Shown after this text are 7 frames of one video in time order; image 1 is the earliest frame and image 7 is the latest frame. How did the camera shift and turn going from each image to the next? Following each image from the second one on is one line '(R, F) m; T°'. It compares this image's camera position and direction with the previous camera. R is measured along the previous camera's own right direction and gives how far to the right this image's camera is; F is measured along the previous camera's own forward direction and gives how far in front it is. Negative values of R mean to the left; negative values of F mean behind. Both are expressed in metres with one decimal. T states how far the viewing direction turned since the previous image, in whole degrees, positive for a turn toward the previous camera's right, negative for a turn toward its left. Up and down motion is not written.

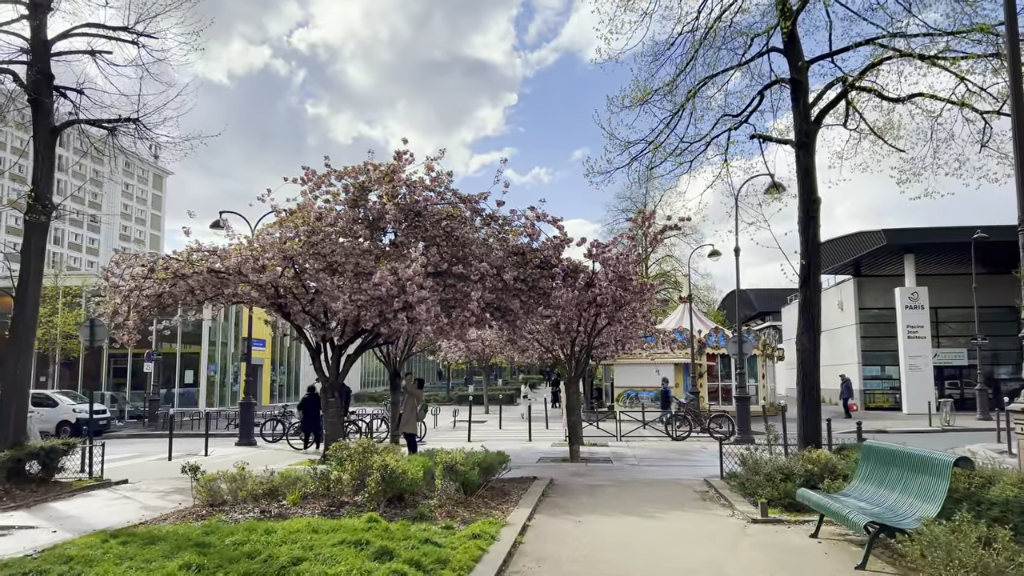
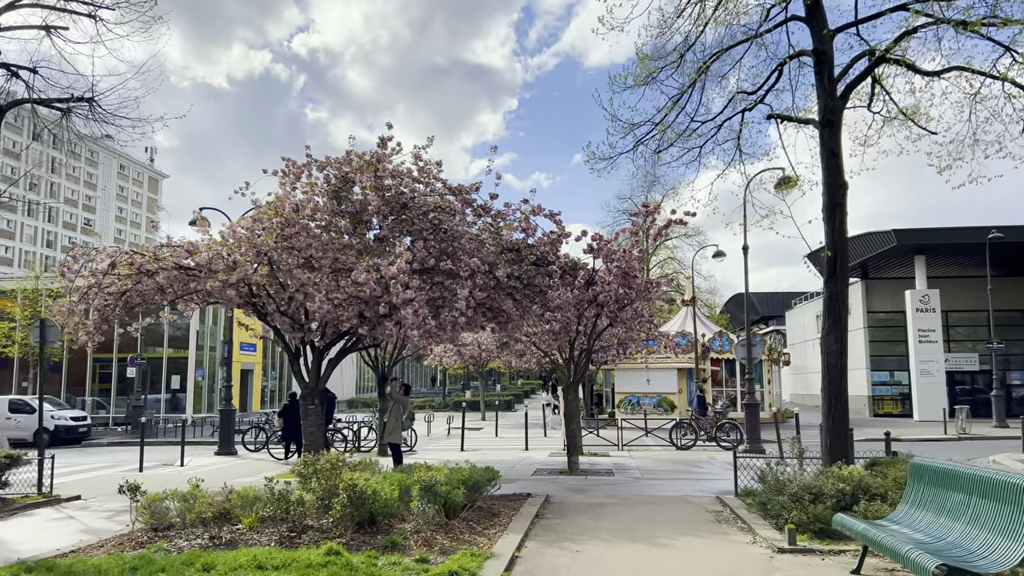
(+0.1, +1.0) m; 0°
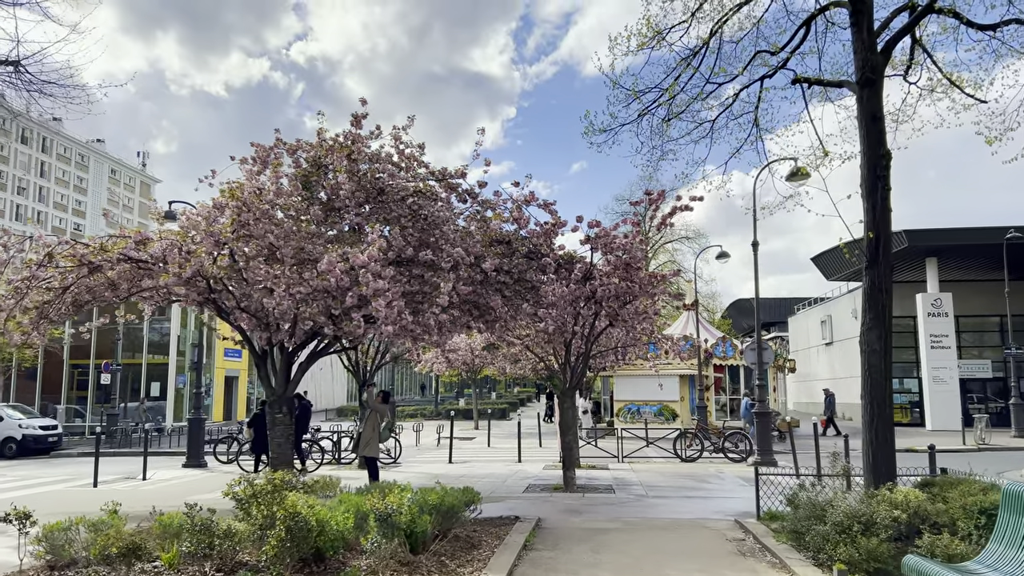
(+0.1, +1.3) m; 0°
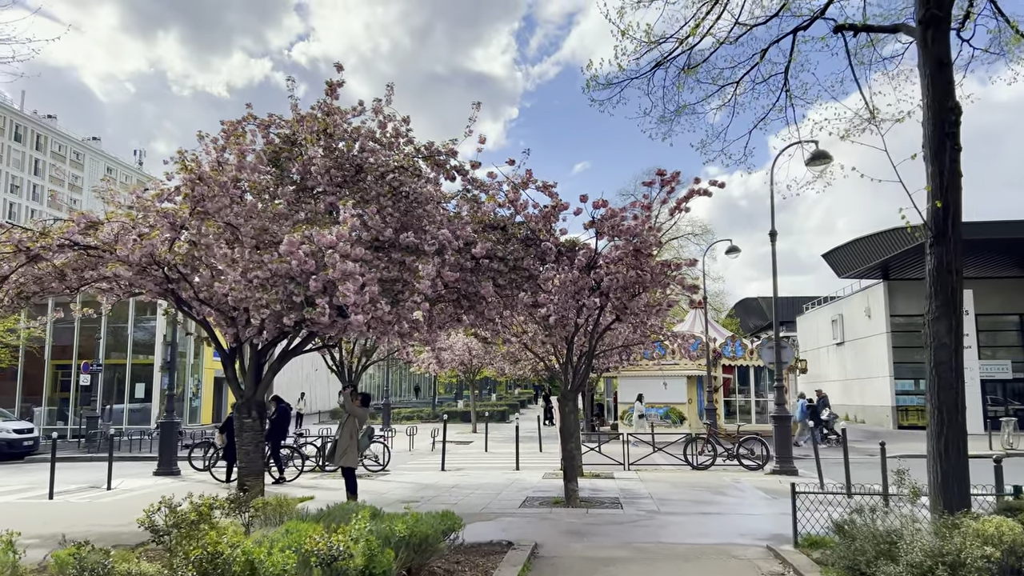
(+0.1, +1.3) m; 0°
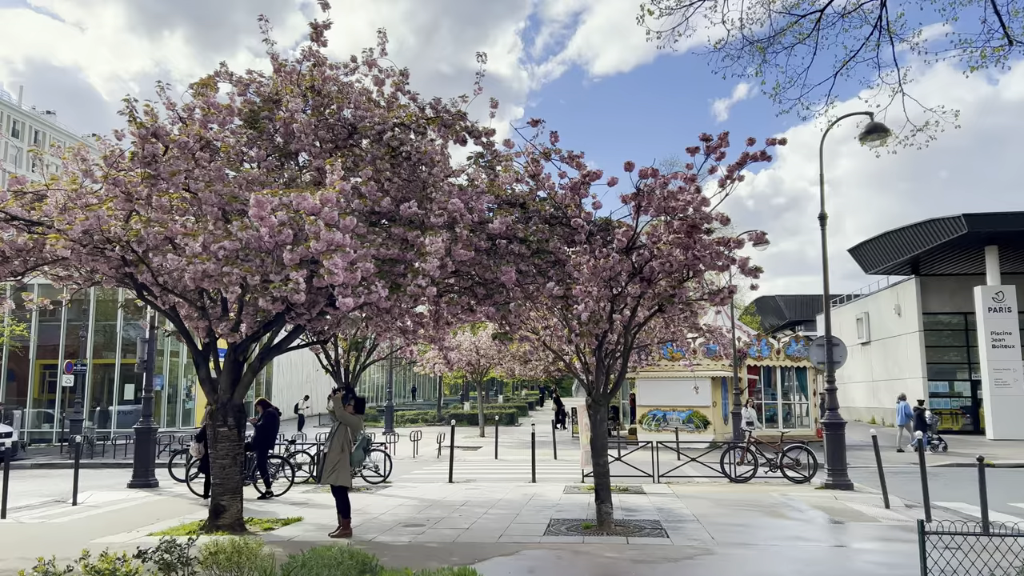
(-0.2, +1.7) m; 0°
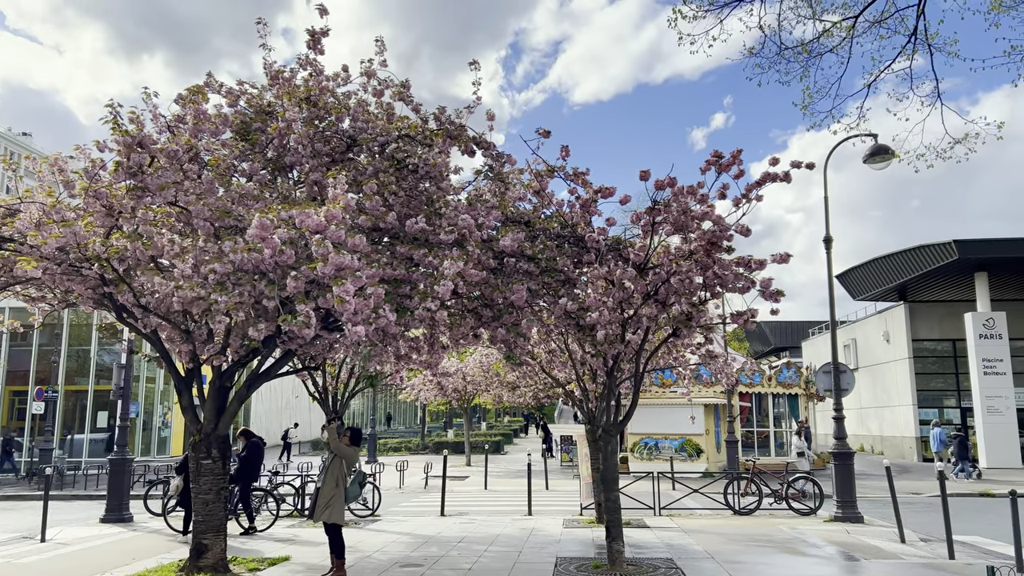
(-0.3, +0.5) m; +2°
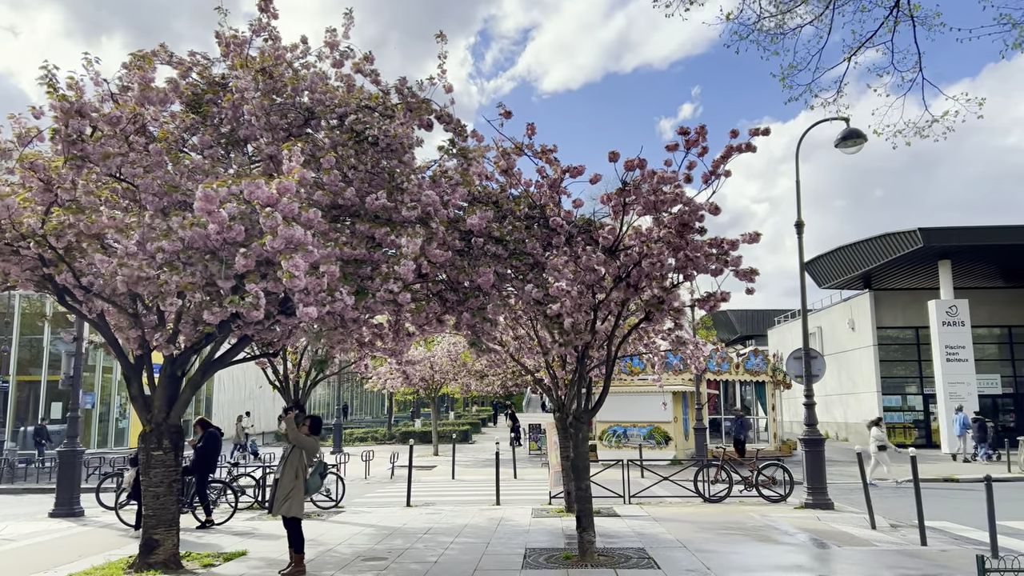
(0.0, +0.3) m; +2°
